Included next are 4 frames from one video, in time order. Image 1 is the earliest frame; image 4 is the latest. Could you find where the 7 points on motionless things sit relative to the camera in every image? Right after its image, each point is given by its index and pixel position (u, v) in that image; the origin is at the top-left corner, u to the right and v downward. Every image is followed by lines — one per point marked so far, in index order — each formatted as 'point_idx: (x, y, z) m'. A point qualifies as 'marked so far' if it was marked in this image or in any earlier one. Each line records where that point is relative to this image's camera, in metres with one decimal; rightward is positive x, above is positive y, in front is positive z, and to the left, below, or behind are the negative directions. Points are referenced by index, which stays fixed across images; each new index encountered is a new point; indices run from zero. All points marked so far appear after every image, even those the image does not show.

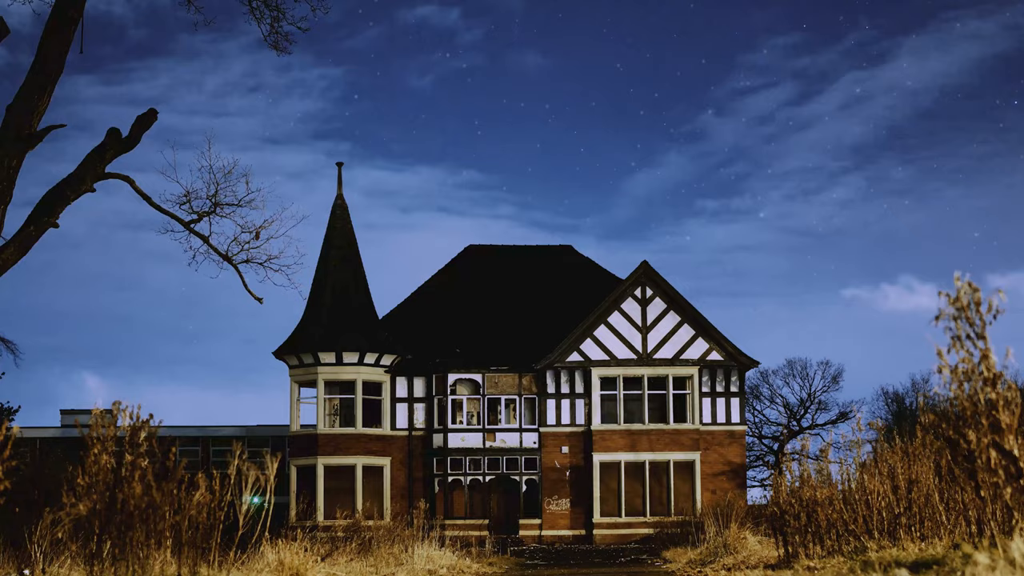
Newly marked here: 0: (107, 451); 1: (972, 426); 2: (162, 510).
0: (-4.6, -1.9, +12.7) m
1: (+4.9, -1.5, +11.9) m
2: (-4.0, -2.5, +12.7) m
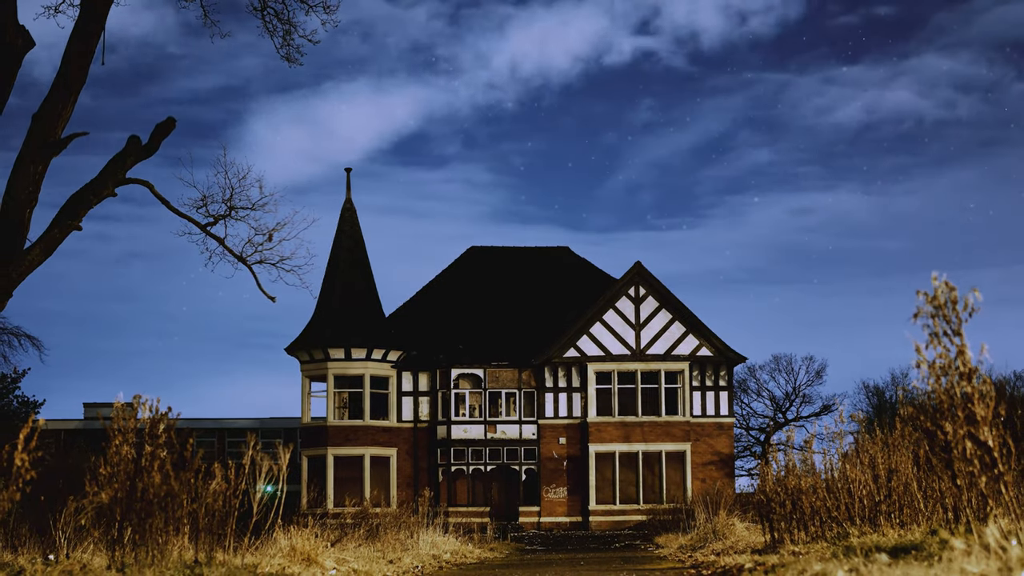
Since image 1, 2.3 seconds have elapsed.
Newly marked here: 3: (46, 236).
0: (-4.6, -1.8, +13.4) m
1: (+4.9, -1.5, +12.5) m
2: (-4.0, -2.5, +13.4) m
3: (-6.2, +0.7, +15.0) m
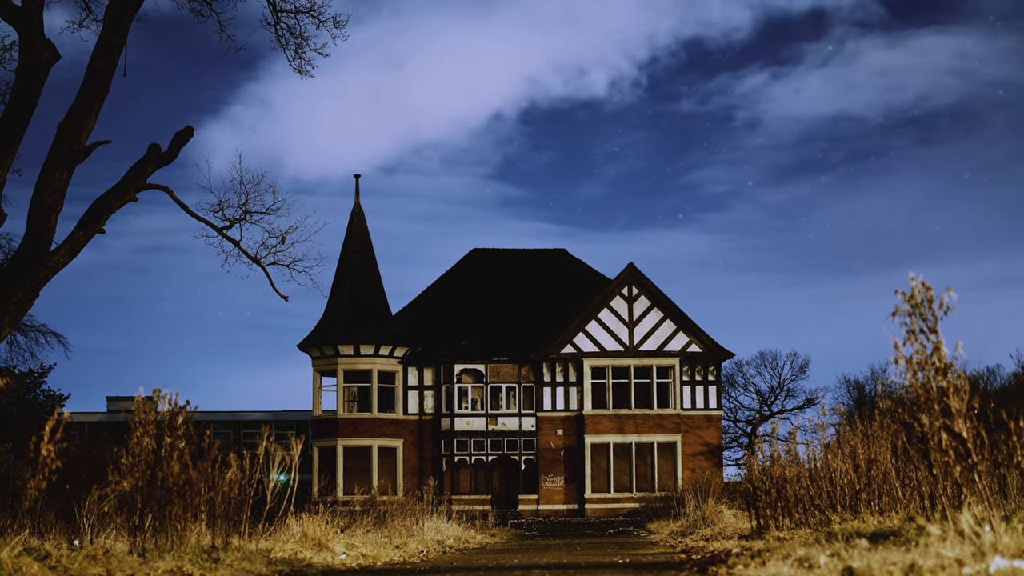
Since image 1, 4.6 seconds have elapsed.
0: (-4.6, -1.8, +14.1) m
1: (+4.9, -1.5, +13.2) m
2: (-4.0, -2.5, +14.2) m
3: (-6.2, +0.7, +15.7) m
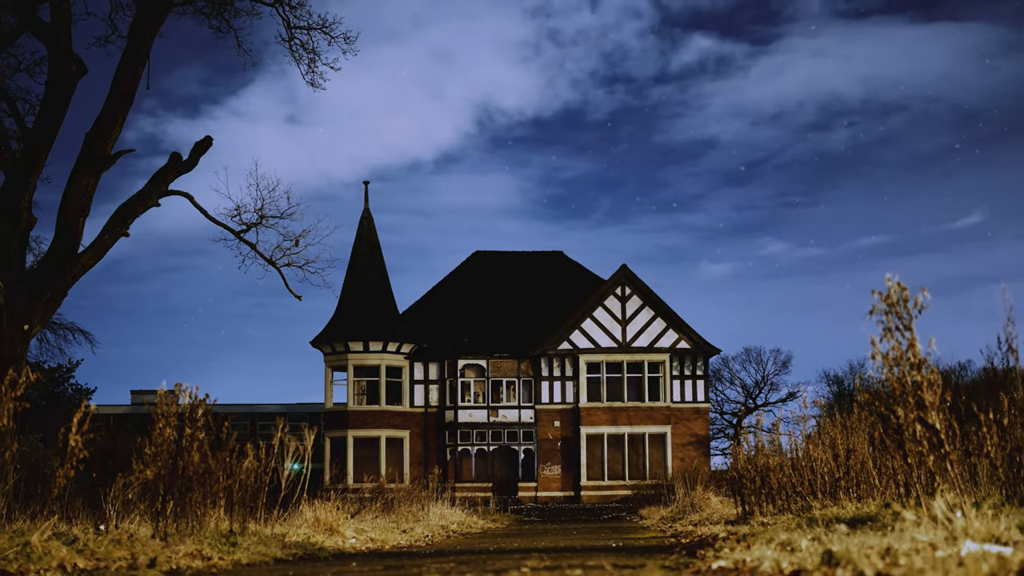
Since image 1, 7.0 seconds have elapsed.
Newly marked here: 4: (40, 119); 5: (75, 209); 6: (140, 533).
0: (-4.6, -1.8, +15.0) m
1: (+4.9, -1.5, +14.0) m
2: (-4.0, -2.5, +15.0) m
3: (-6.2, +0.7, +16.6) m
4: (-6.8, +2.4, +16.0) m
5: (-6.4, +1.2, +16.3) m
6: (-5.0, -3.3, +14.9) m
